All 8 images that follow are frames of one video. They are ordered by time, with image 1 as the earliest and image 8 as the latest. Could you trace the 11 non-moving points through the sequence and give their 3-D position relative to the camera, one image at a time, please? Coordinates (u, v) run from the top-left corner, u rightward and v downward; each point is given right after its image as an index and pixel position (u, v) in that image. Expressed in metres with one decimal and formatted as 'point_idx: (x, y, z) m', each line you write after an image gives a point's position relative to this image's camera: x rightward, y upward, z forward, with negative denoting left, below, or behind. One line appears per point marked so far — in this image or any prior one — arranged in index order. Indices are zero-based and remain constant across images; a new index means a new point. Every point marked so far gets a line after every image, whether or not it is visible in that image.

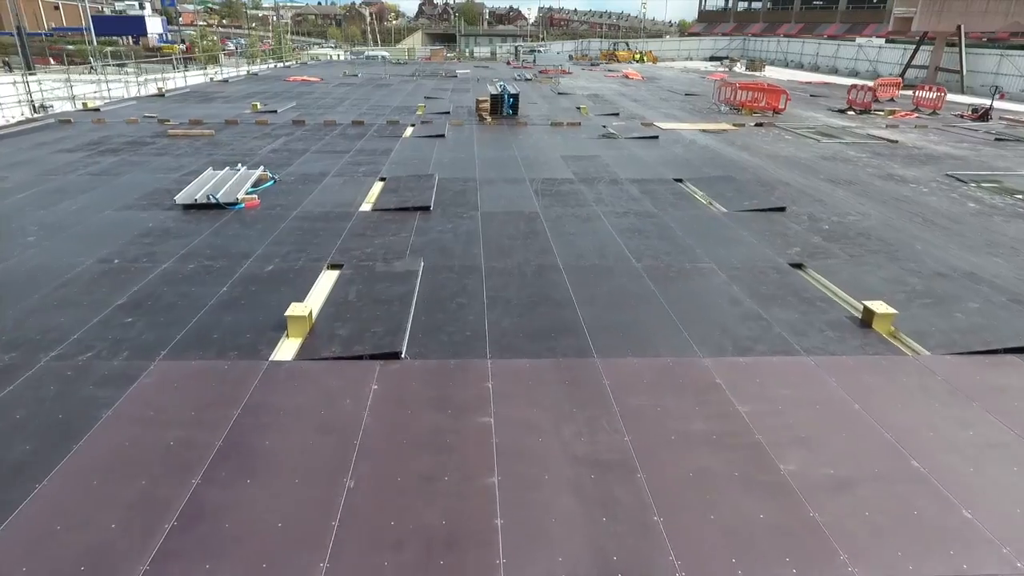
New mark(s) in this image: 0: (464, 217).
0: (-0.8, +1.1, +9.3) m
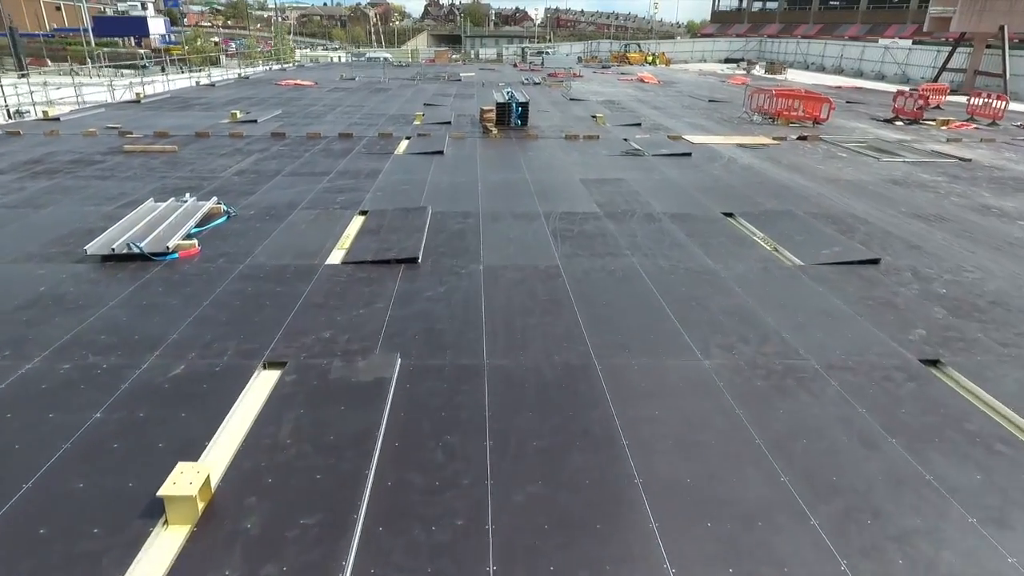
0: (-0.6, +0.2, +7.1) m
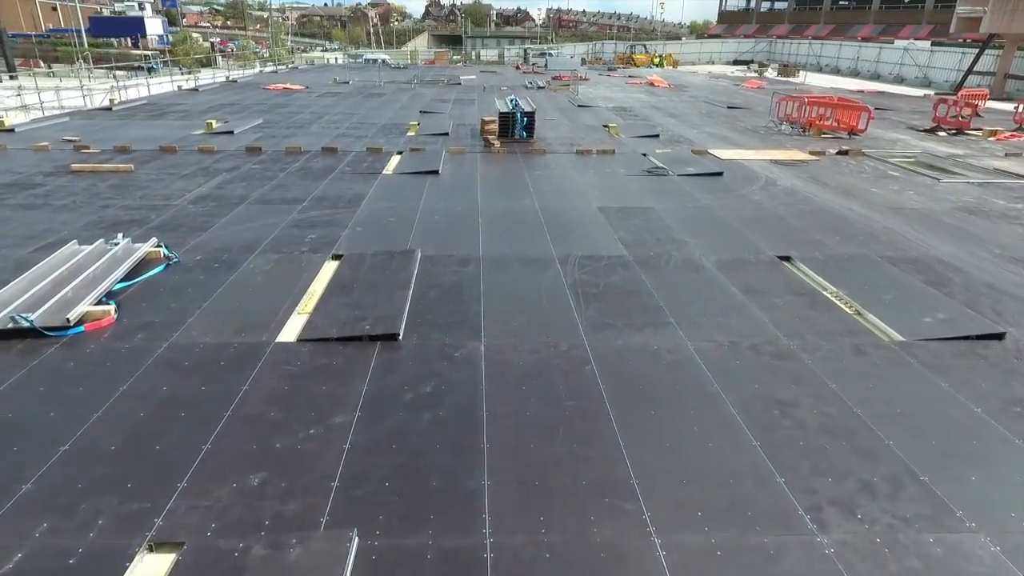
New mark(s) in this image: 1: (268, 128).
0: (-0.5, -0.6, +5.3) m
1: (-7.2, +4.7, +17.4) m
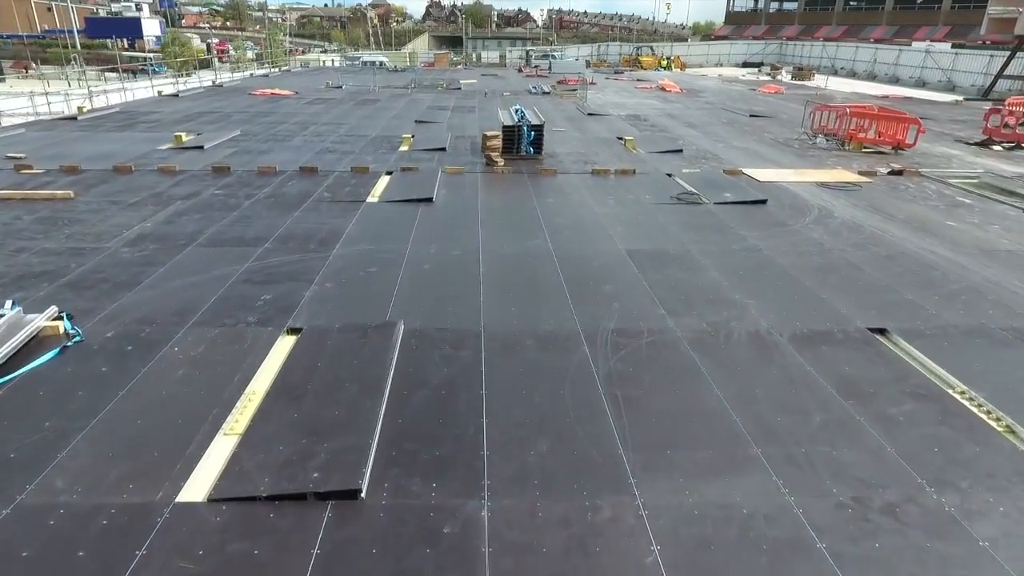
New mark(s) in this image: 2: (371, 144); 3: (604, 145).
0: (-0.4, -1.5, +3.5) m
1: (-7.1, +3.9, +15.6) m
2: (-3.8, +3.8, +15.7) m
3: (+2.4, +3.8, +15.7) m
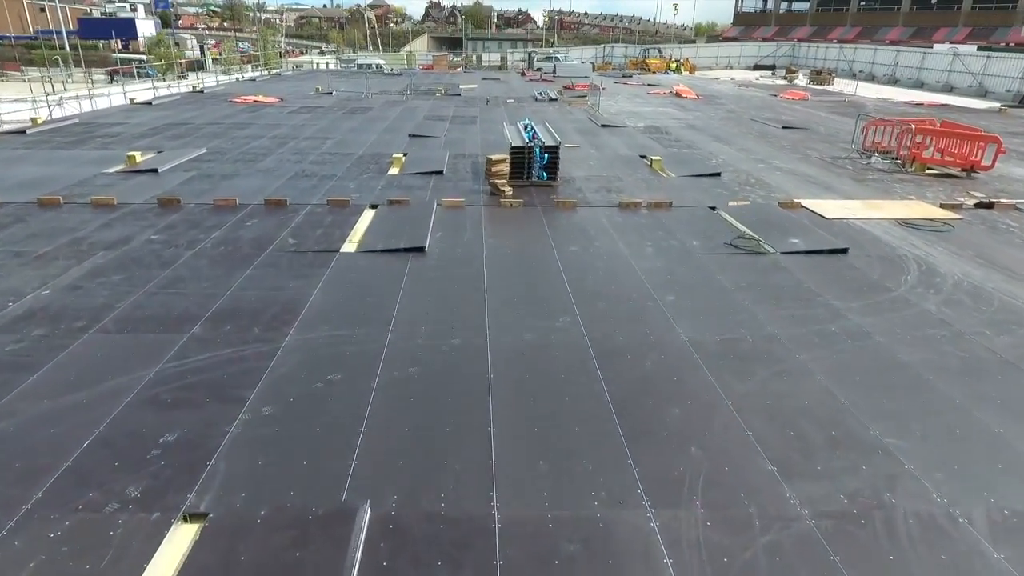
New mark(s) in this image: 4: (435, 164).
0: (-0.2, -2.5, +1.2) m
1: (-6.9, +2.8, +13.4) m
2: (-3.6, +2.8, +13.5) m
3: (+2.6, +2.8, +13.5) m
4: (-1.8, +2.9, +13.5) m
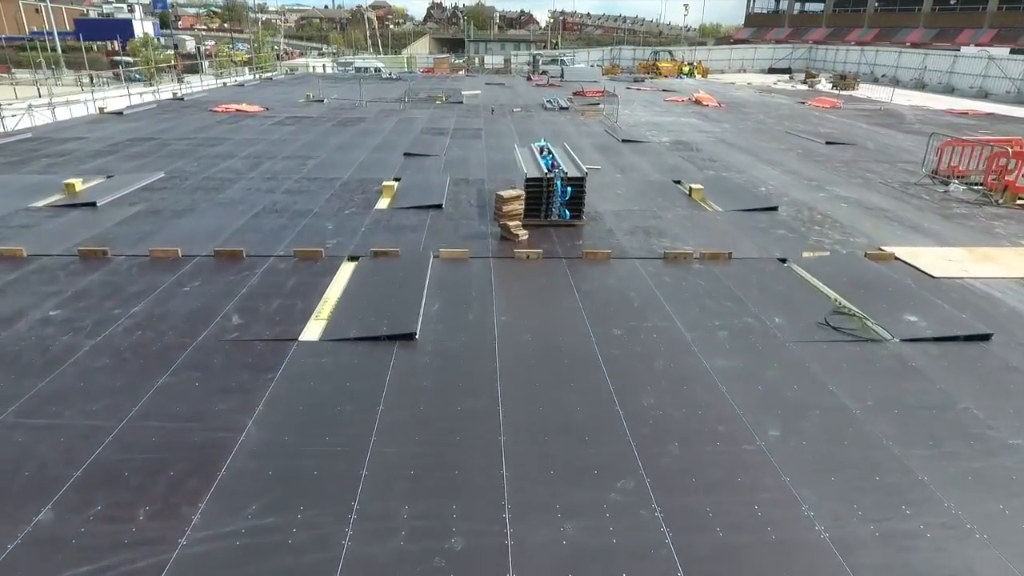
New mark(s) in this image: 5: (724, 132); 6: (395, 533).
0: (0.0, -3.5, -1.0) m
1: (-6.6, +1.8, +11.2) m
2: (-3.3, +1.8, +11.3) m
3: (+2.9, +1.7, +11.3) m
4: (-1.5, +1.8, +11.3) m
5: (+7.0, +5.1, +19.4) m
6: (-0.7, -1.5, +3.6) m
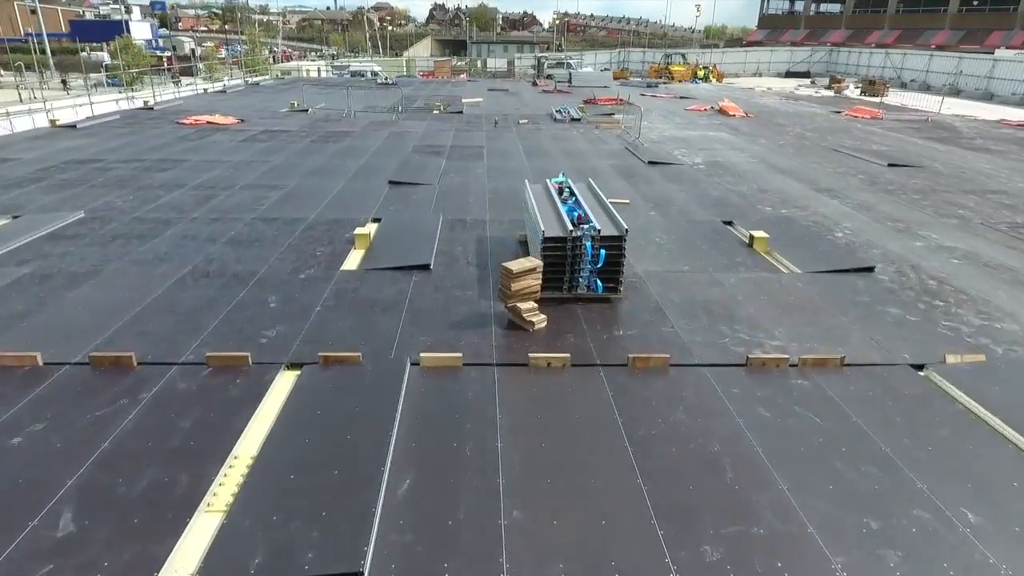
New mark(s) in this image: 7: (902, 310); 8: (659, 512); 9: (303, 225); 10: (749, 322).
0: (+0.1, -4.6, -3.6) m
1: (-6.5, +0.7, +8.6) m
2: (-3.2, +0.6, +8.8) m
3: (+3.0, +0.6, +8.7) m
4: (-1.4, +0.6, +8.8) m
5: (+7.1, +3.9, +16.8) m
6: (-0.6, -2.7, +1.0) m
7: (+4.6, -0.2, +6.9) m
8: (+1.0, -1.5, +3.8) m
9: (-3.4, +1.0, +9.7) m
10: (+2.7, -0.4, +6.5) m
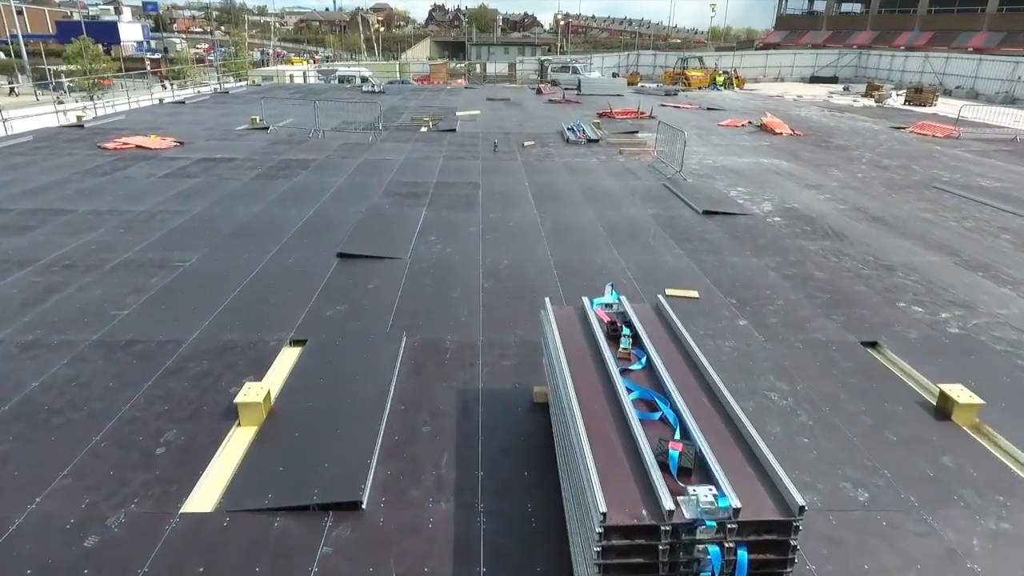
0: (+0.2, -6.4, -7.6) m
1: (-6.4, -1.1, +4.6) m
2: (-3.1, -1.2, +4.8) m
3: (+3.1, -1.2, +4.7) m
4: (-1.3, -1.1, +4.8) m
5: (+7.2, +2.2, +12.8) m
6: (-0.6, -4.4, -3.0) m
7: (+4.7, -2.0, +2.9) m
8: (+1.1, -3.3, -0.2) m
9: (-3.3, -0.7, +5.7) m
10: (+2.8, -2.1, +2.5) m
